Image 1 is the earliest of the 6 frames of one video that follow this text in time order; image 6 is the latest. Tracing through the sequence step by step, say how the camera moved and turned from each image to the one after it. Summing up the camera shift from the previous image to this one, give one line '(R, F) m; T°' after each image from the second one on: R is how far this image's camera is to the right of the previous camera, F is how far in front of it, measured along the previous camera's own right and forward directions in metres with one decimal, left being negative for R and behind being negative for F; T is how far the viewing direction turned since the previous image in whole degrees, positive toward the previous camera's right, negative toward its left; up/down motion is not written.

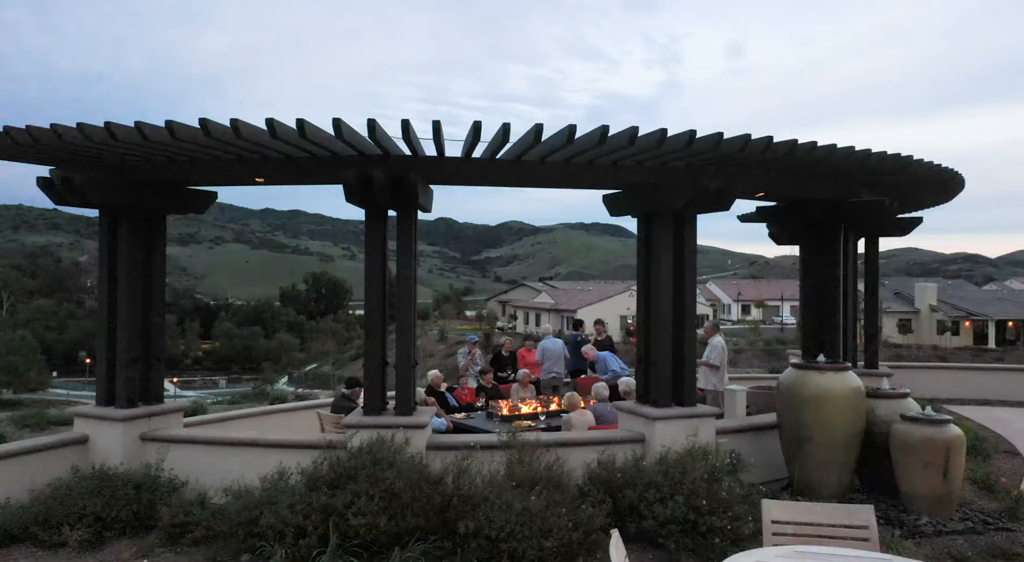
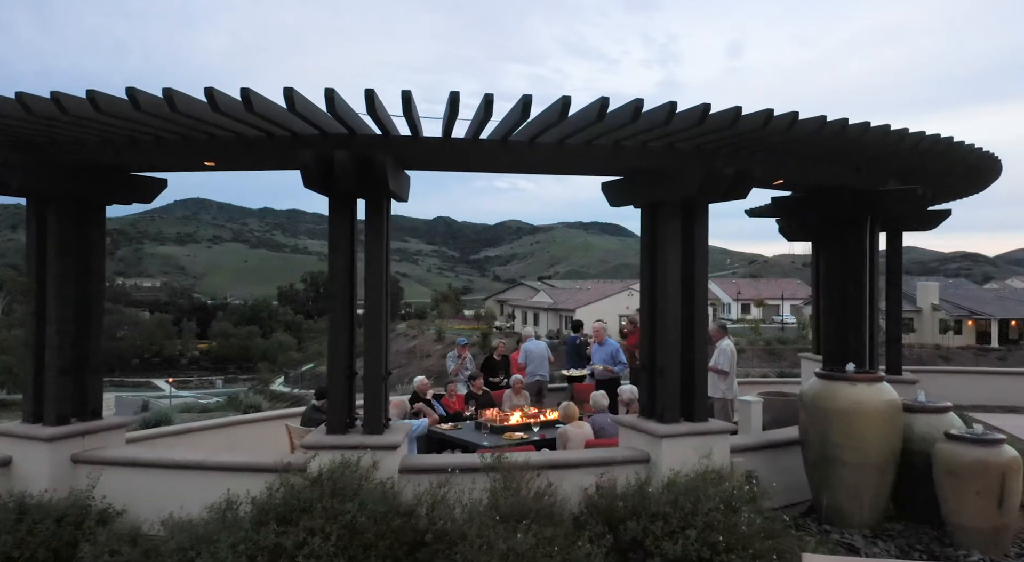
(+0.1, +0.8) m; 0°
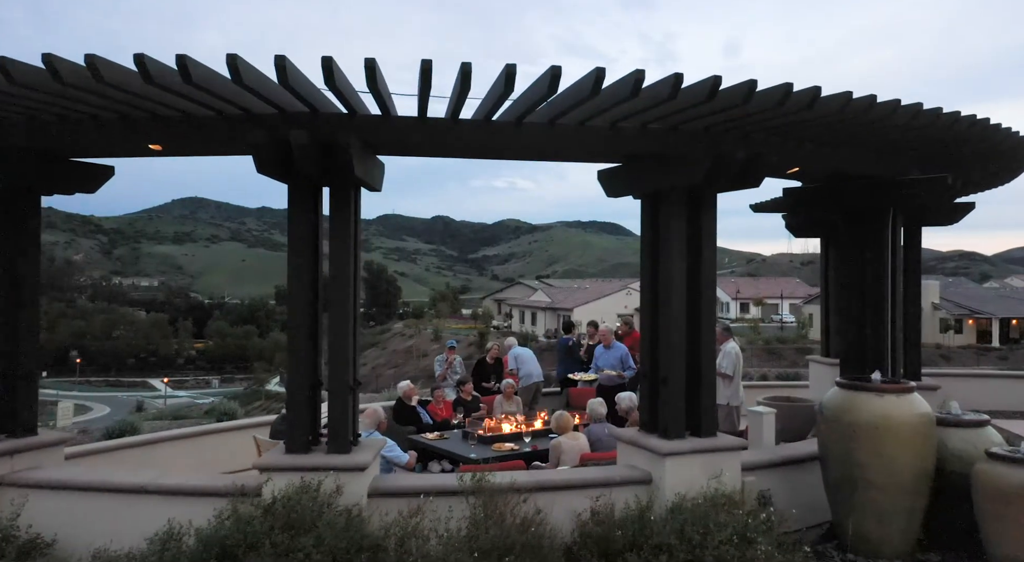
(+0.1, +0.7) m; 0°
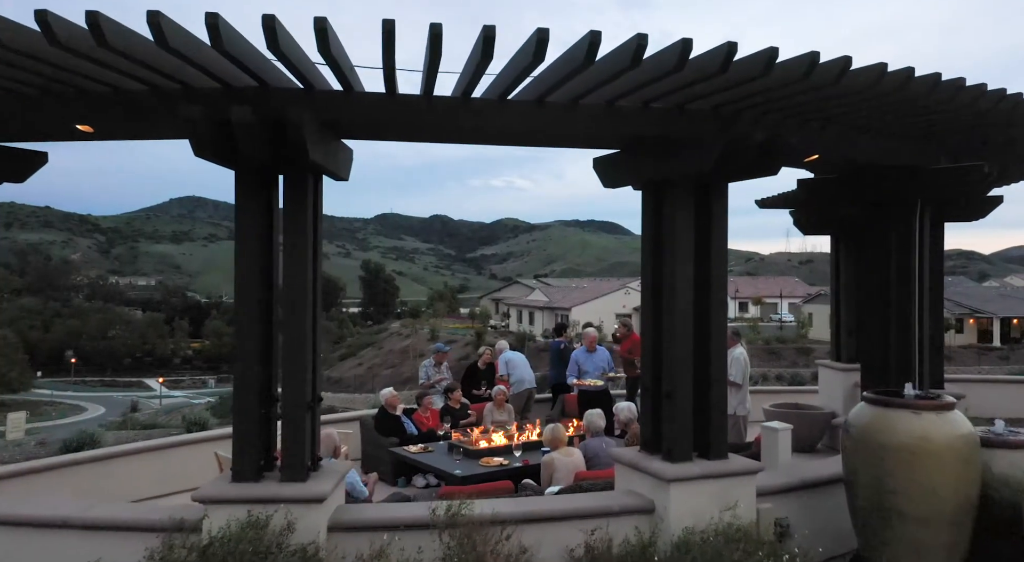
(+0.1, +0.7) m; 0°
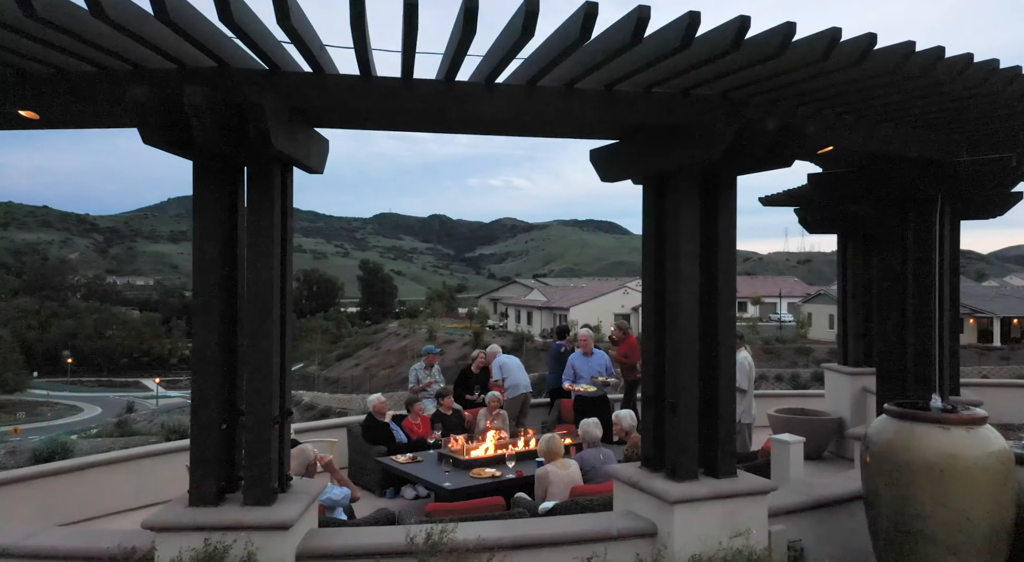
(+0.1, +0.4) m; 0°
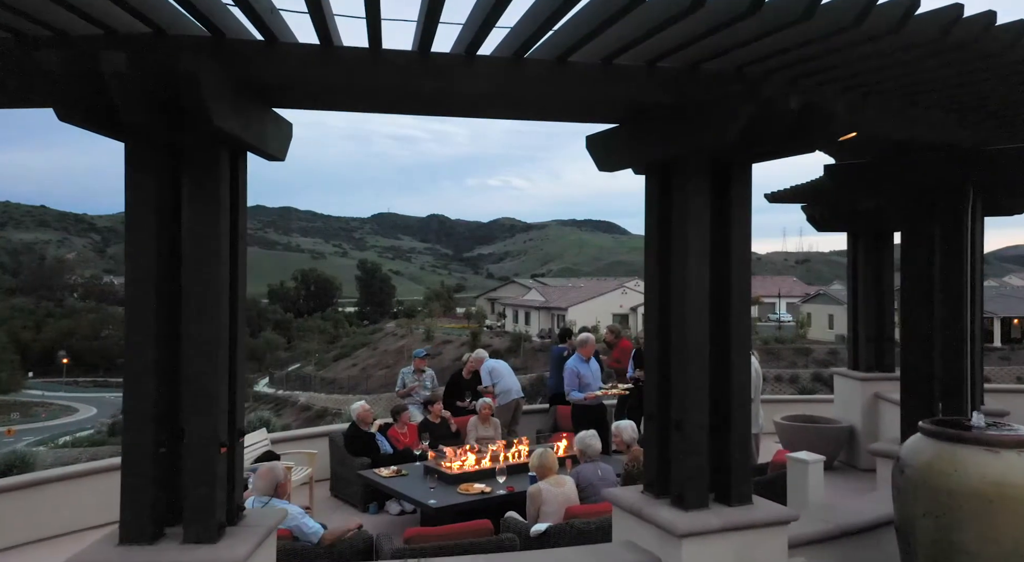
(+0.1, +0.5) m; 0°
